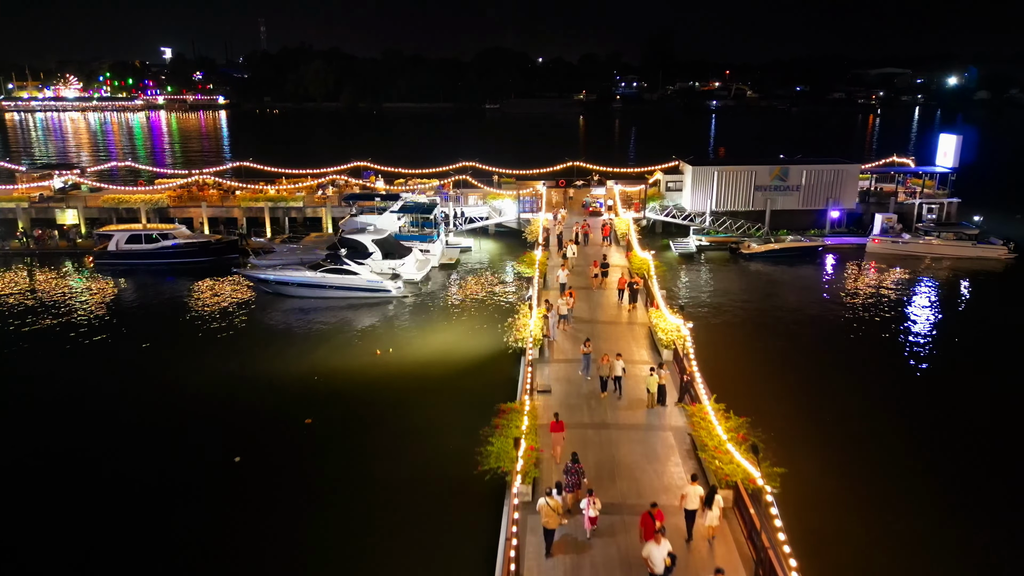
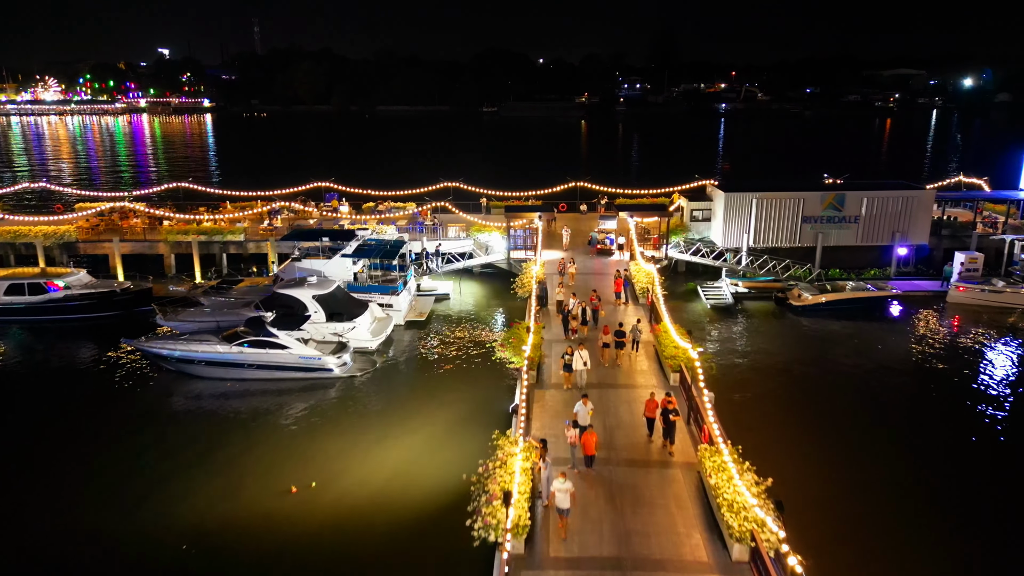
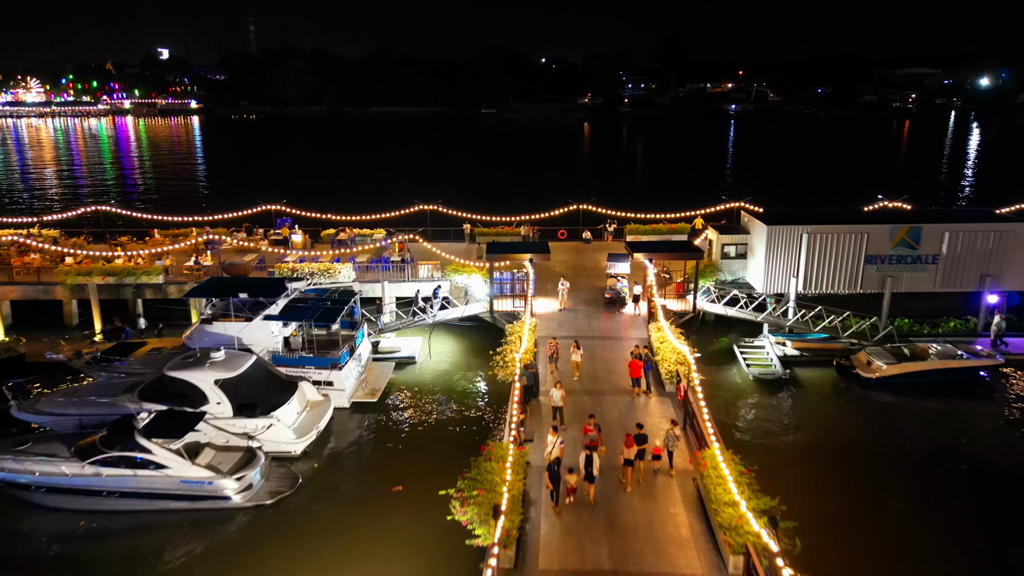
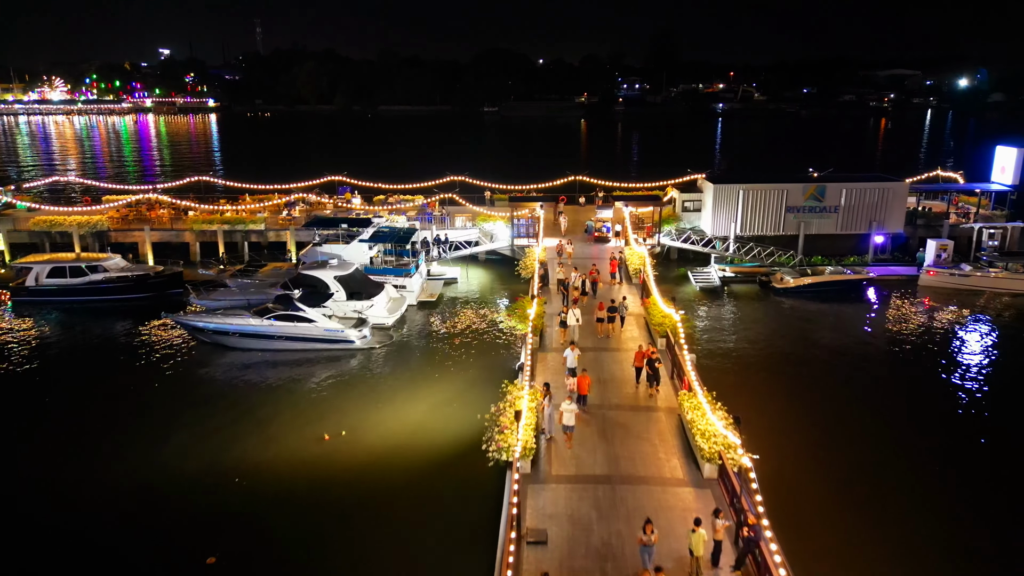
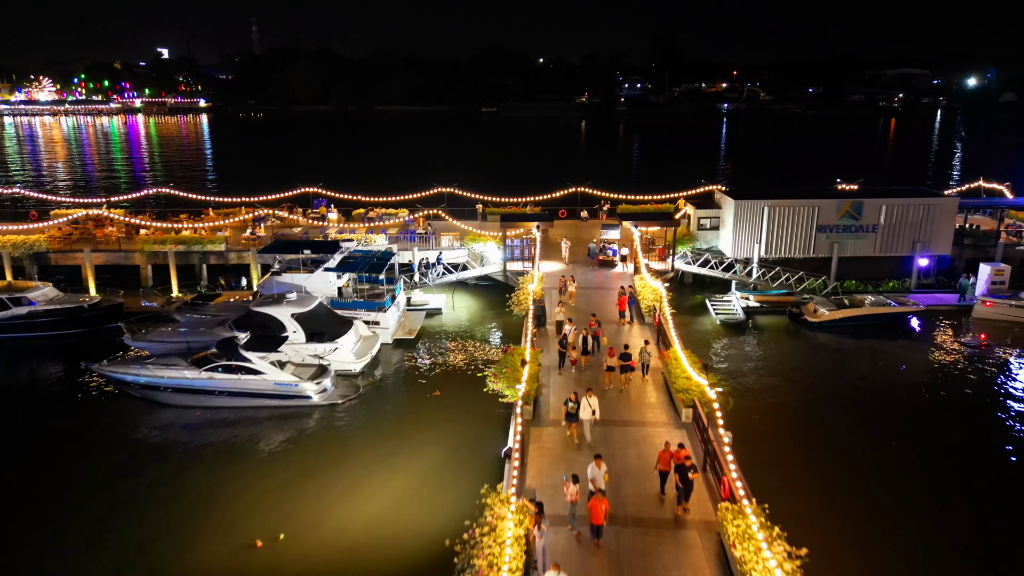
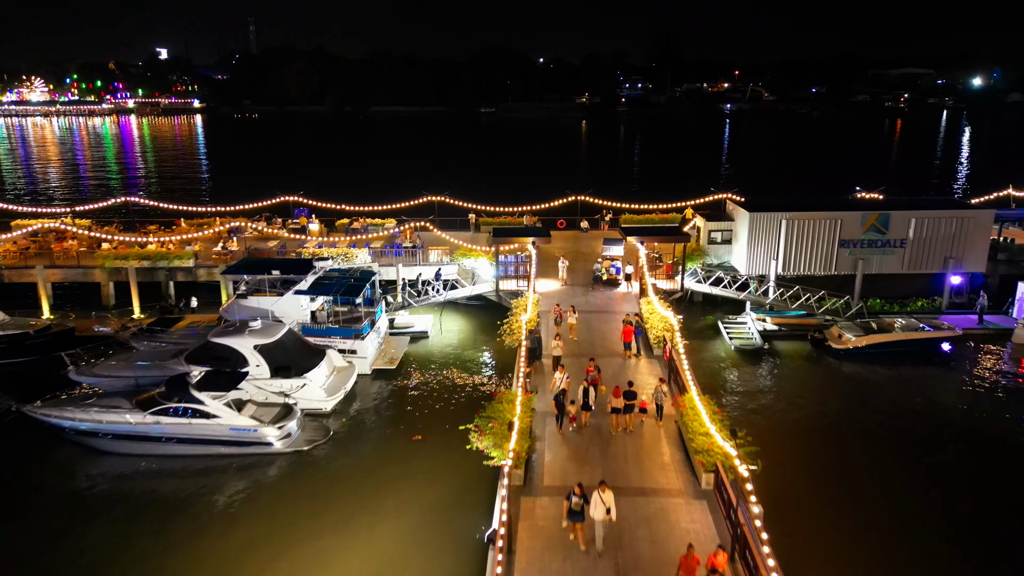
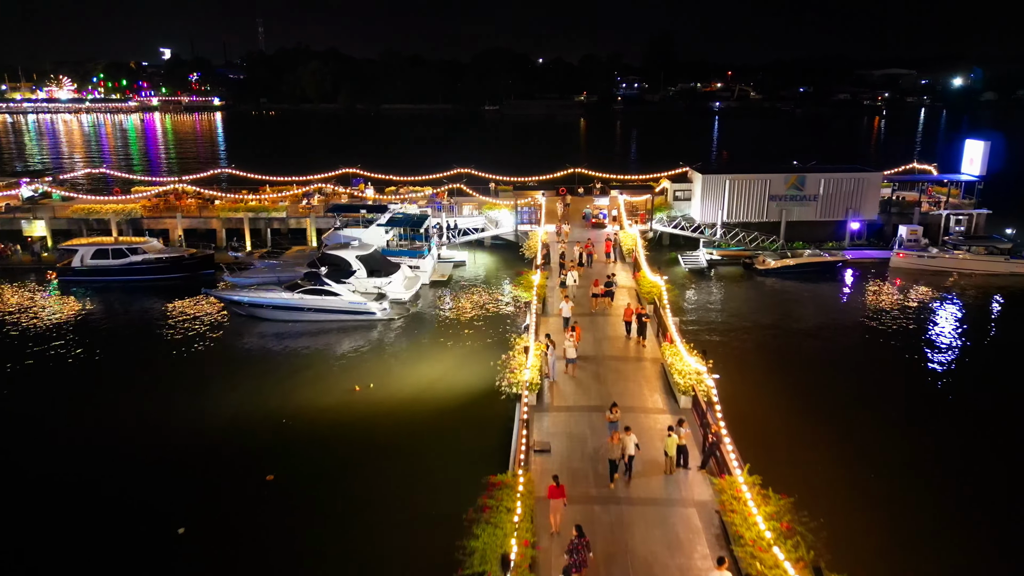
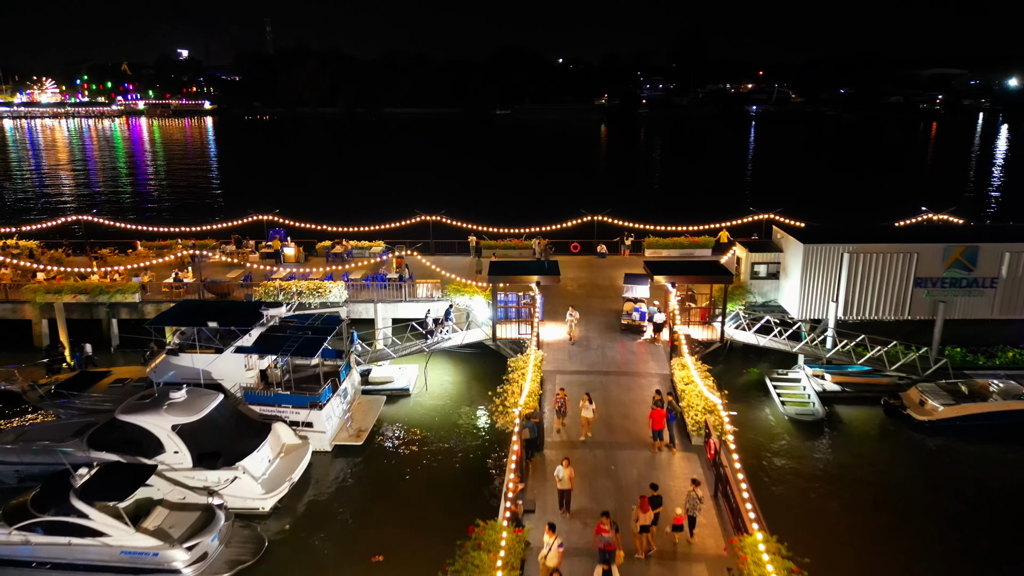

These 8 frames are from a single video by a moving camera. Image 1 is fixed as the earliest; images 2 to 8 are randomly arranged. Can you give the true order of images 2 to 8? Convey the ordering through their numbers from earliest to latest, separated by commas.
7, 4, 2, 5, 6, 3, 8
